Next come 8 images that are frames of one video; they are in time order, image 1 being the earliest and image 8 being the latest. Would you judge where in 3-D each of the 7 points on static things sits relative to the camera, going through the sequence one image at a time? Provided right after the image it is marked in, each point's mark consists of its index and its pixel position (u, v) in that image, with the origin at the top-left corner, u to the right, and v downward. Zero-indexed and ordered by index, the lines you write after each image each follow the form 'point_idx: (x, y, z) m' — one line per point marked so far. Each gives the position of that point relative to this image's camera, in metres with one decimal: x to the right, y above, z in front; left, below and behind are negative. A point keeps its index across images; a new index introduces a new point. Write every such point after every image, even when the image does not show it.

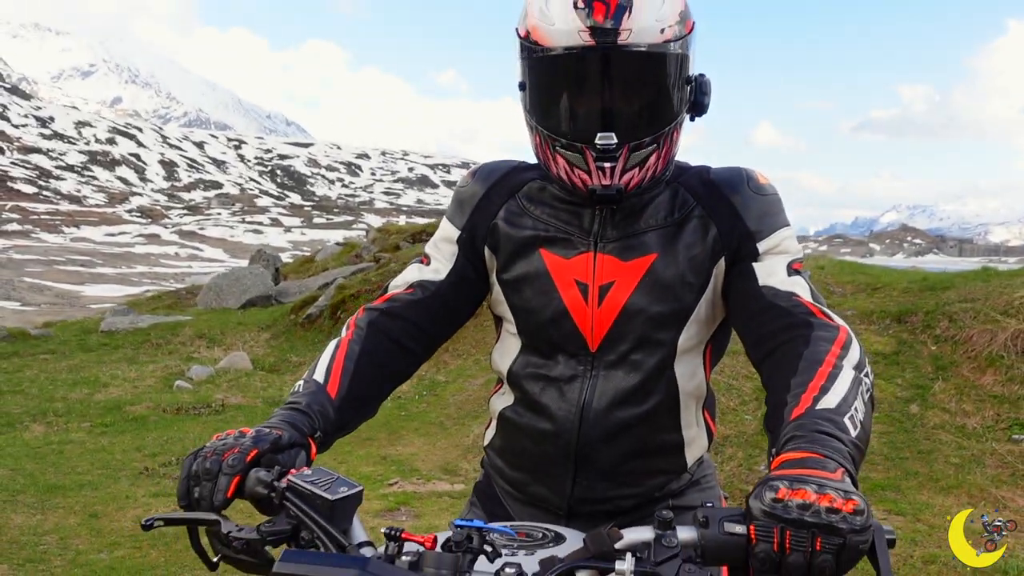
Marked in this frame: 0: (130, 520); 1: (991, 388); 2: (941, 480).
0: (-3.1, -1.9, +7.7) m
1: (+4.4, -0.9, +8.6) m
2: (+3.3, -1.5, +7.2) m
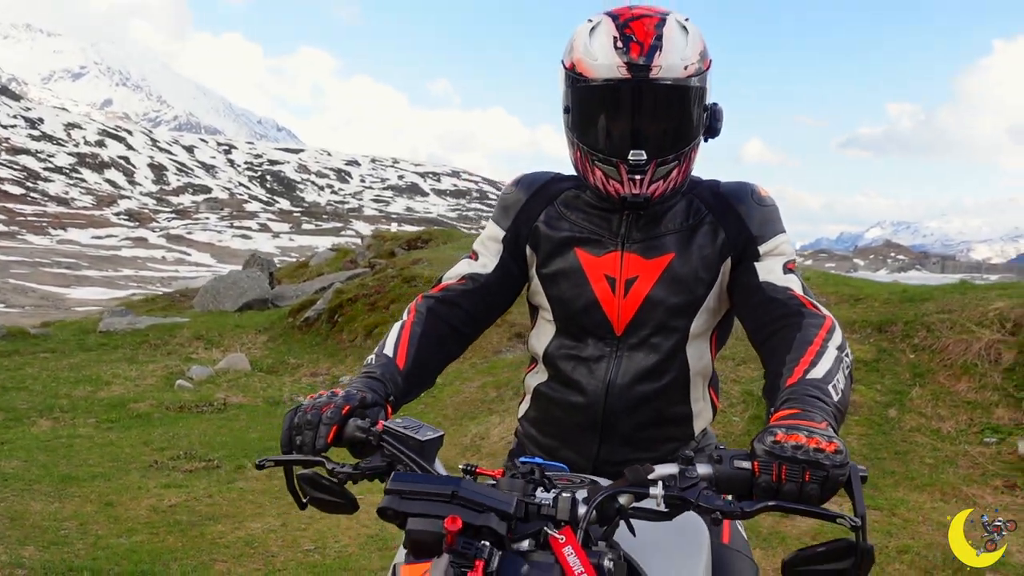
0: (-3.1, -1.9, +8.0) m
1: (+4.4, -1.0, +9.0) m
2: (+3.3, -1.6, +7.7) m
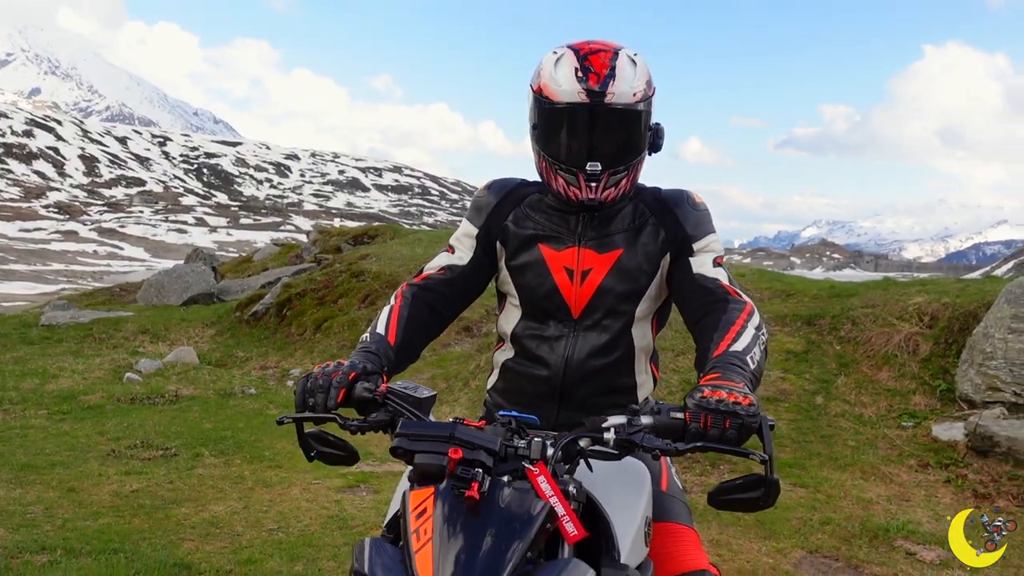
0: (-3.6, -1.8, +8.3) m
1: (+3.9, -1.0, +9.7) m
2: (+2.9, -1.5, +8.3) m
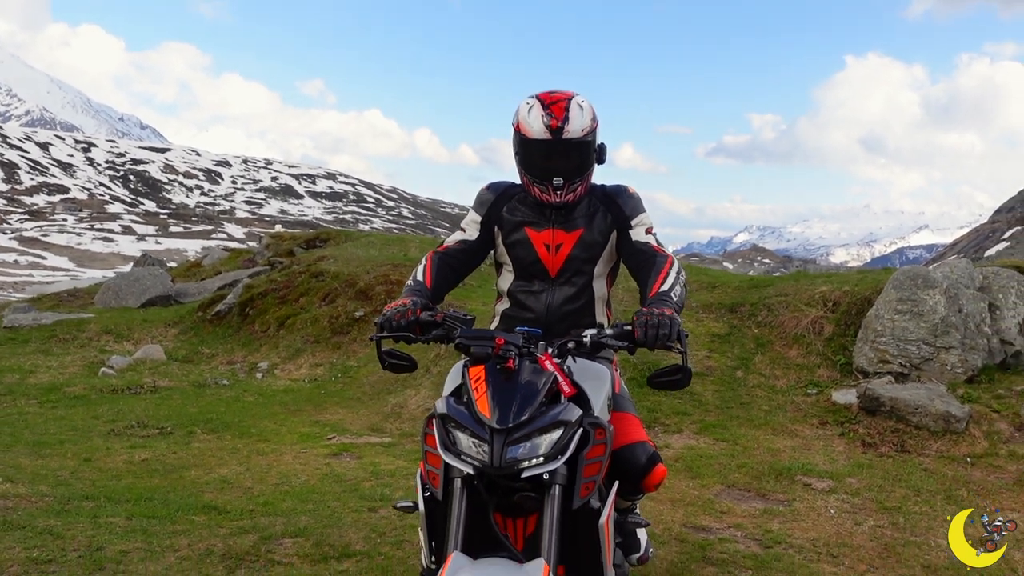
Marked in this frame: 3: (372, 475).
0: (-3.9, -1.7, +9.3) m
1: (+3.4, -0.8, +11.3) m
2: (+2.5, -1.4, +9.8) m
3: (-1.3, -1.7, +8.7) m
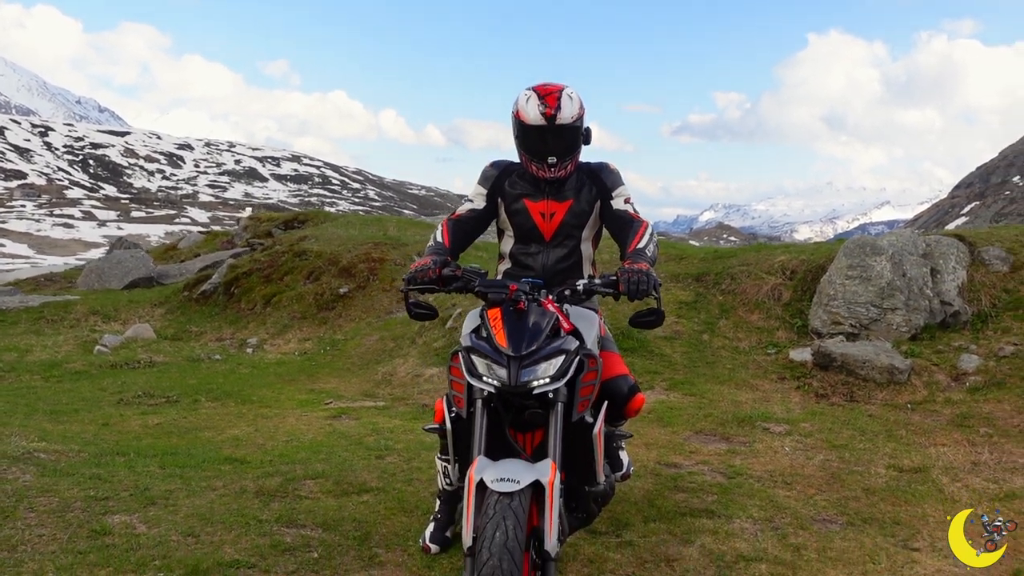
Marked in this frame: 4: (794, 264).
0: (-4.0, -1.5, +10.1) m
1: (+3.2, -0.4, +12.3) m
2: (+2.4, -1.0, +10.8) m
3: (-1.4, -1.5, +9.5) m
4: (+4.0, +0.3, +13.1) m
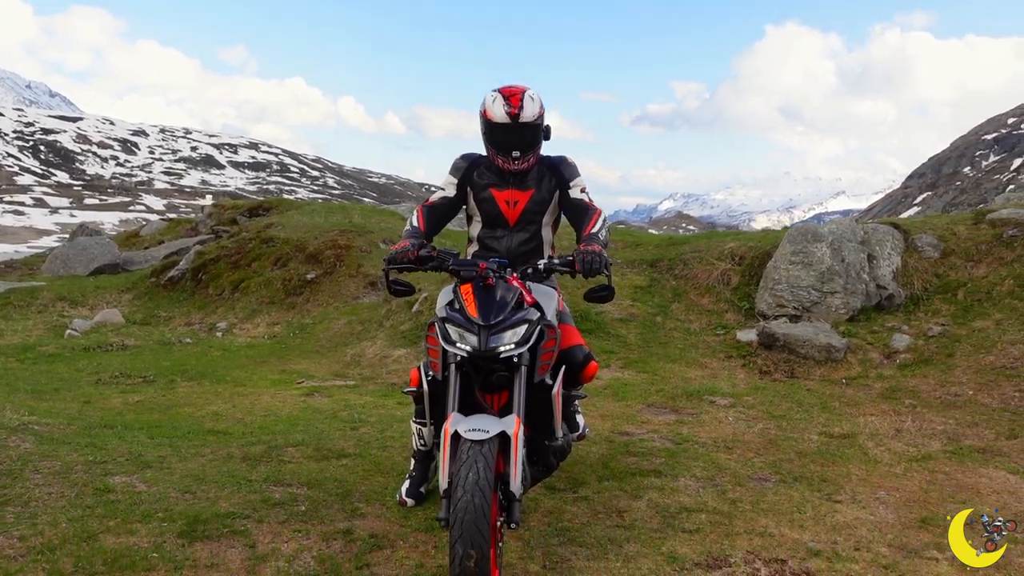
0: (-4.4, -1.3, +10.5) m
1: (+2.7, -0.2, +13.0) m
2: (+2.0, -0.8, +11.5) m
3: (-1.8, -1.3, +10.1) m
4: (+3.4, +0.6, +13.9) m
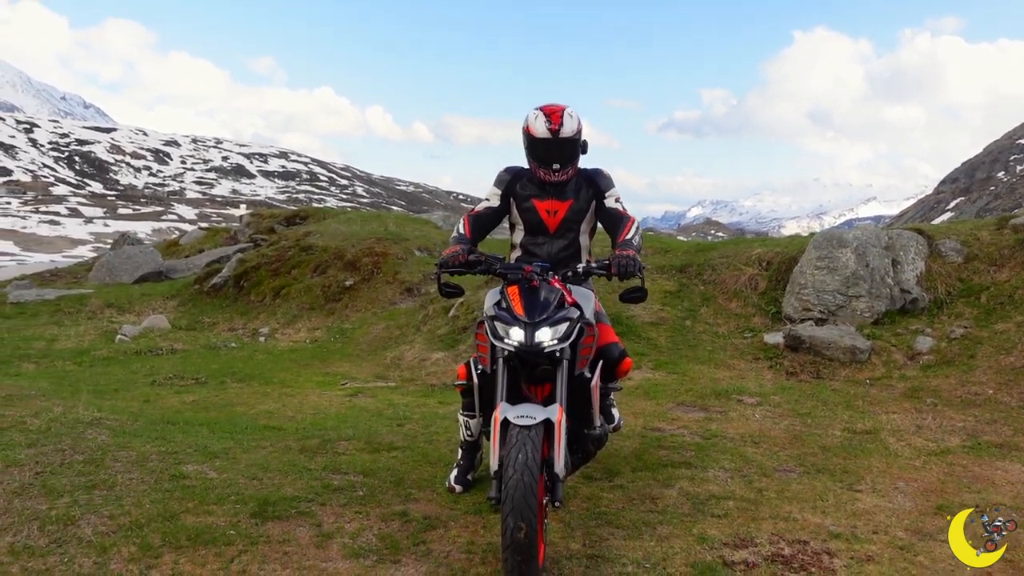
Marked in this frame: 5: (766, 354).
0: (-4.0, -1.4, +11.1) m
1: (+3.2, -0.3, +13.4) m
2: (+2.4, -0.9, +11.9) m
3: (-1.4, -1.3, +10.6) m
4: (+3.9, +0.5, +14.3) m
5: (+3.2, -0.8, +11.9) m
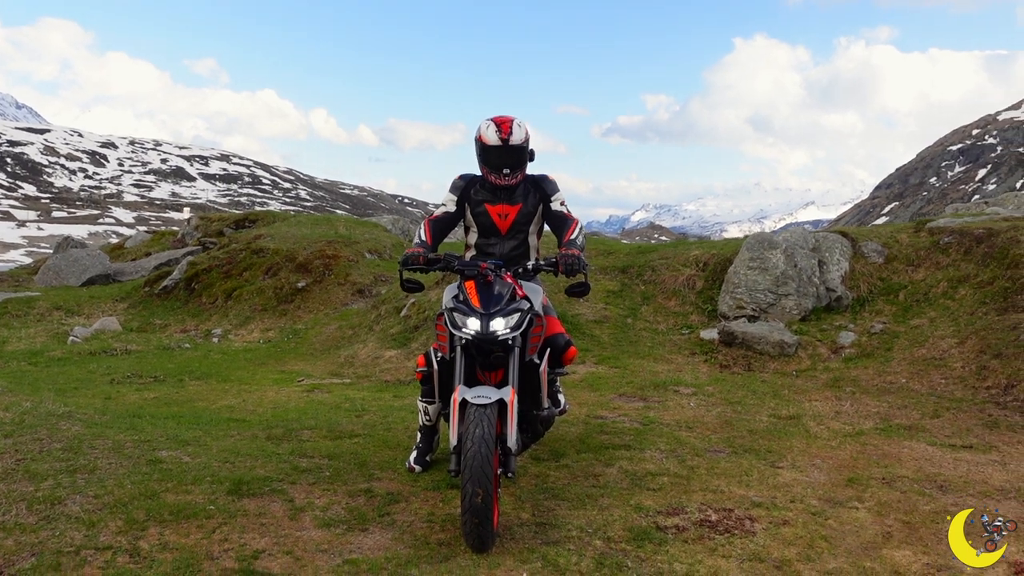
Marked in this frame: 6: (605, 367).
0: (-4.6, -1.4, +11.5) m
1: (+2.5, -0.3, +14.2) m
2: (+1.7, -0.9, +12.6) m
3: (-2.0, -1.3, +11.2) m
4: (+3.1, +0.5, +15.1) m
5: (+2.6, -0.8, +12.7) m
6: (+1.2, -1.0, +12.0) m
